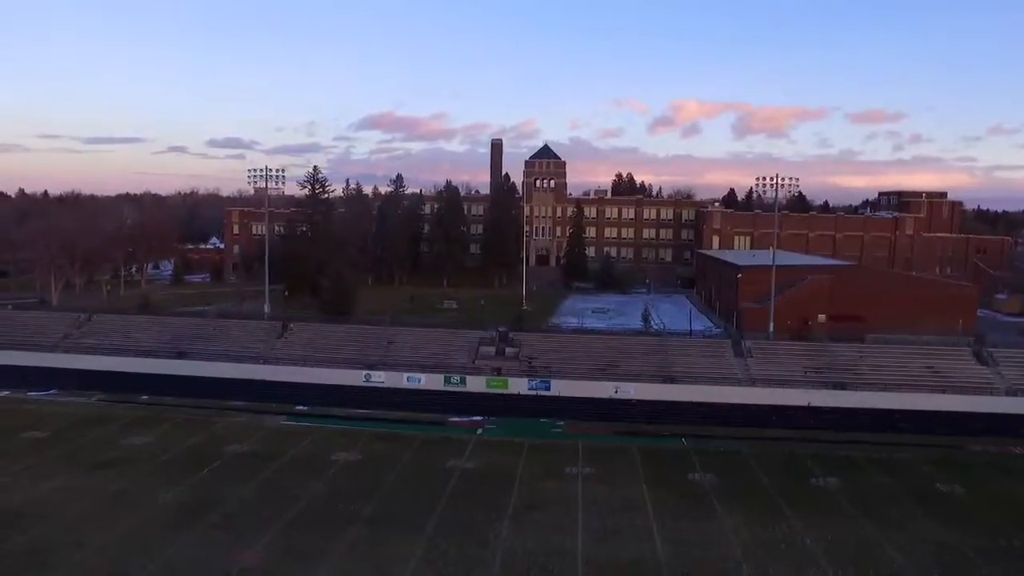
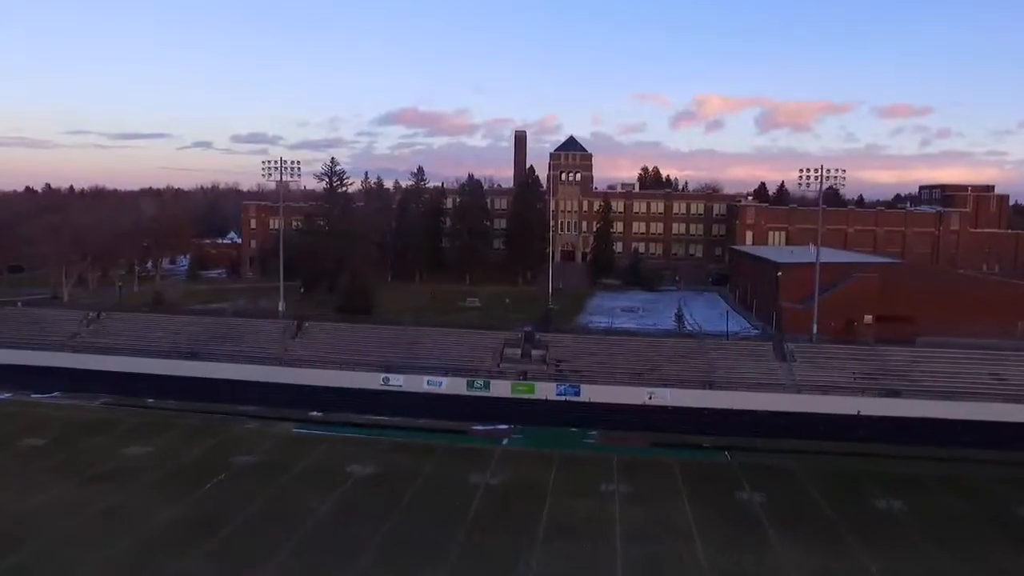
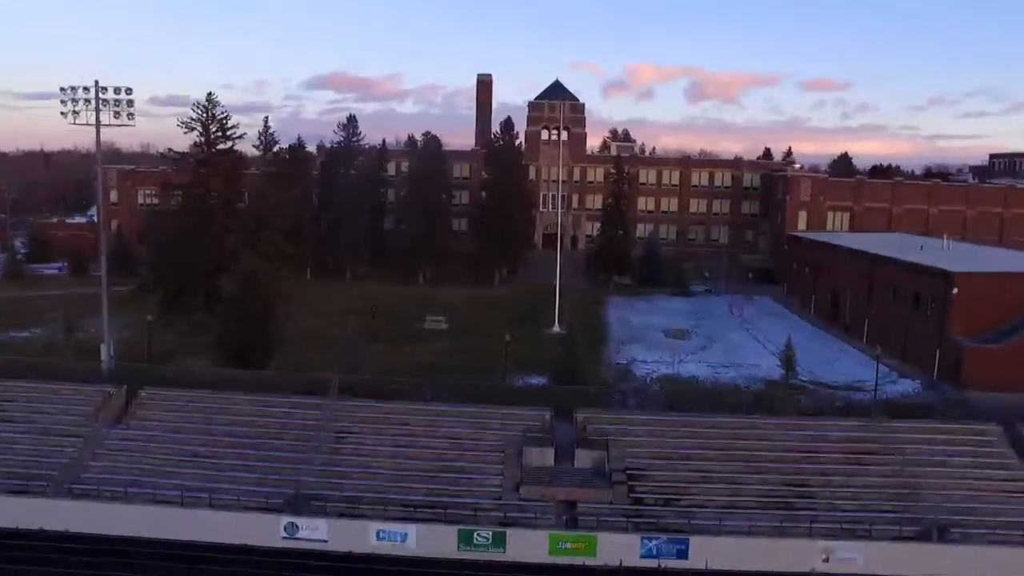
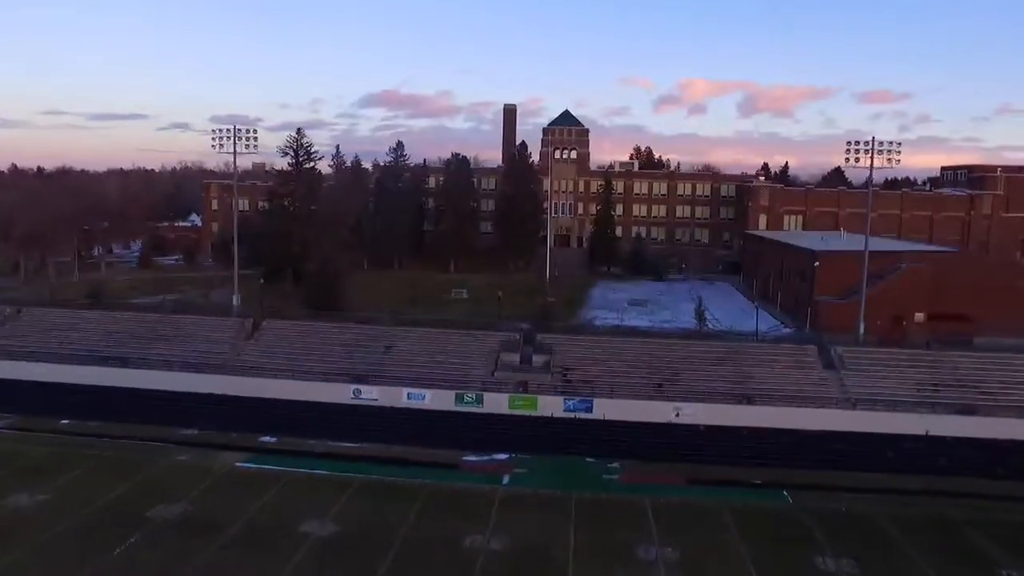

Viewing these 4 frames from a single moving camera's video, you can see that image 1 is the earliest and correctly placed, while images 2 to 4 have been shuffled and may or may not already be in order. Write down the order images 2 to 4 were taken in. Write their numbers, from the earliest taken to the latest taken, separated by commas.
2, 4, 3
